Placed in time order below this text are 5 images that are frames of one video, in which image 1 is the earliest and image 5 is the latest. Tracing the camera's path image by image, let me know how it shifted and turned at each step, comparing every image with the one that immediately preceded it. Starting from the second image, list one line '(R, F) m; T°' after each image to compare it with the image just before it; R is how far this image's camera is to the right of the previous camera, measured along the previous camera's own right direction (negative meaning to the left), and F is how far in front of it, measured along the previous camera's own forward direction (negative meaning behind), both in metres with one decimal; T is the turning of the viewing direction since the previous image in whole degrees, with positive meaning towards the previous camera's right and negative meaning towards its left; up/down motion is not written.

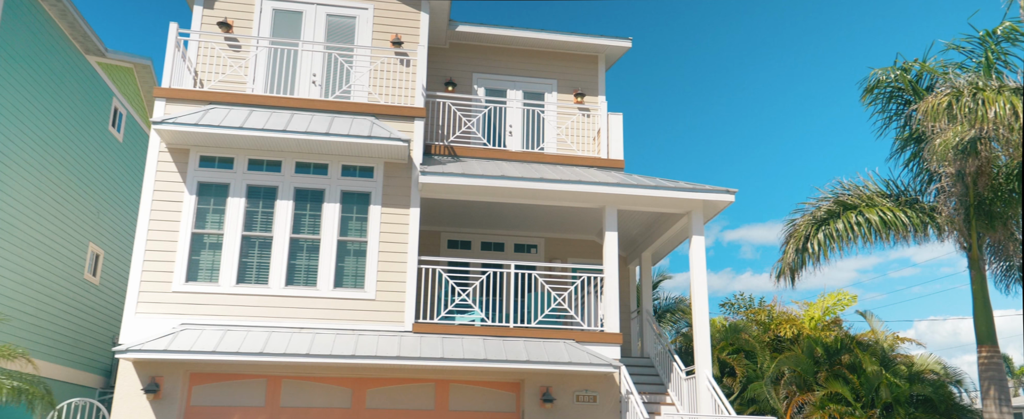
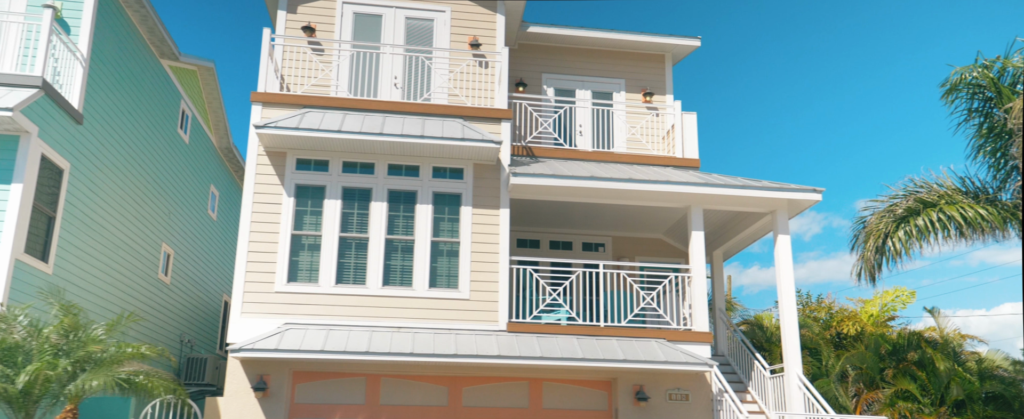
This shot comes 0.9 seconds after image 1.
(-1.1, -0.2) m; -1°
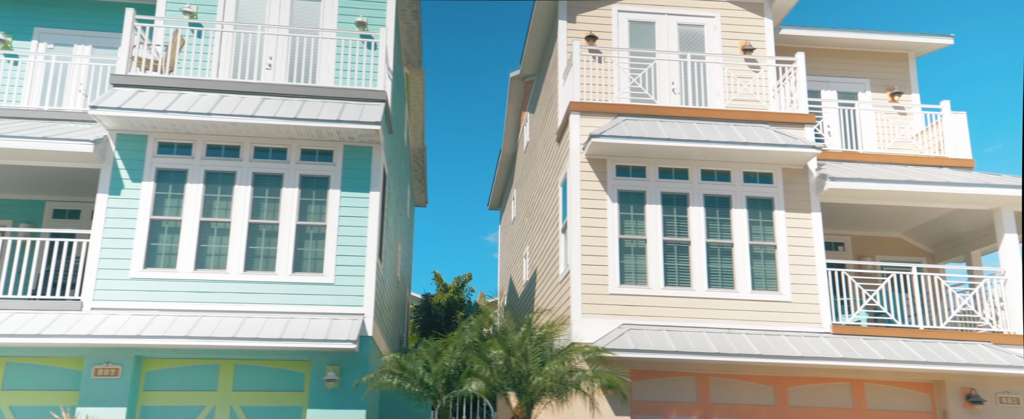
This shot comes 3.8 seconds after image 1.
(-4.1, -0.6) m; -5°
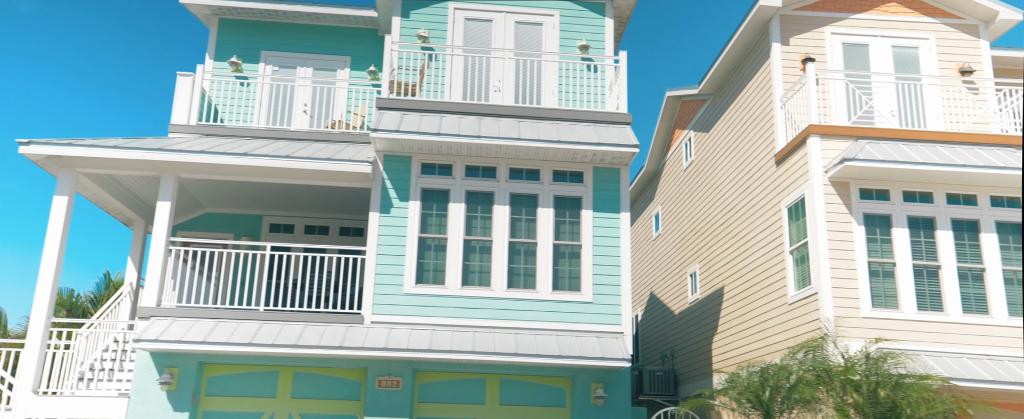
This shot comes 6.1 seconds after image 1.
(-3.2, -0.3) m; -4°
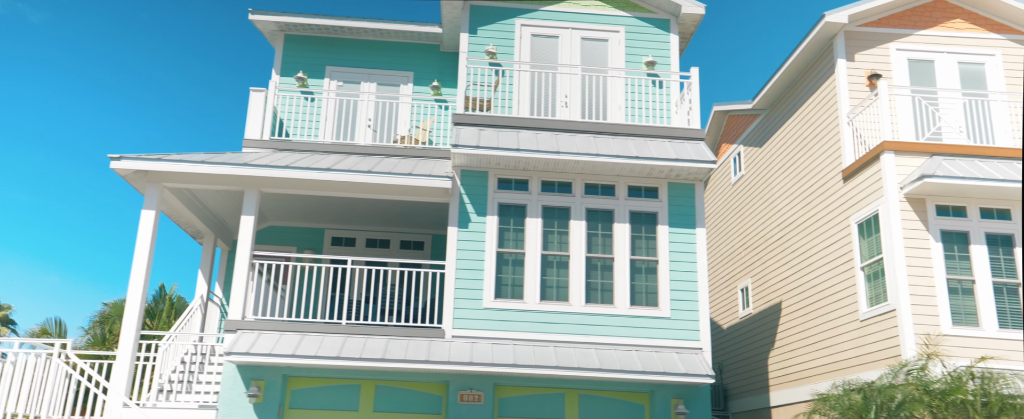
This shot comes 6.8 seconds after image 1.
(-1.0, -0.1) m; -1°
